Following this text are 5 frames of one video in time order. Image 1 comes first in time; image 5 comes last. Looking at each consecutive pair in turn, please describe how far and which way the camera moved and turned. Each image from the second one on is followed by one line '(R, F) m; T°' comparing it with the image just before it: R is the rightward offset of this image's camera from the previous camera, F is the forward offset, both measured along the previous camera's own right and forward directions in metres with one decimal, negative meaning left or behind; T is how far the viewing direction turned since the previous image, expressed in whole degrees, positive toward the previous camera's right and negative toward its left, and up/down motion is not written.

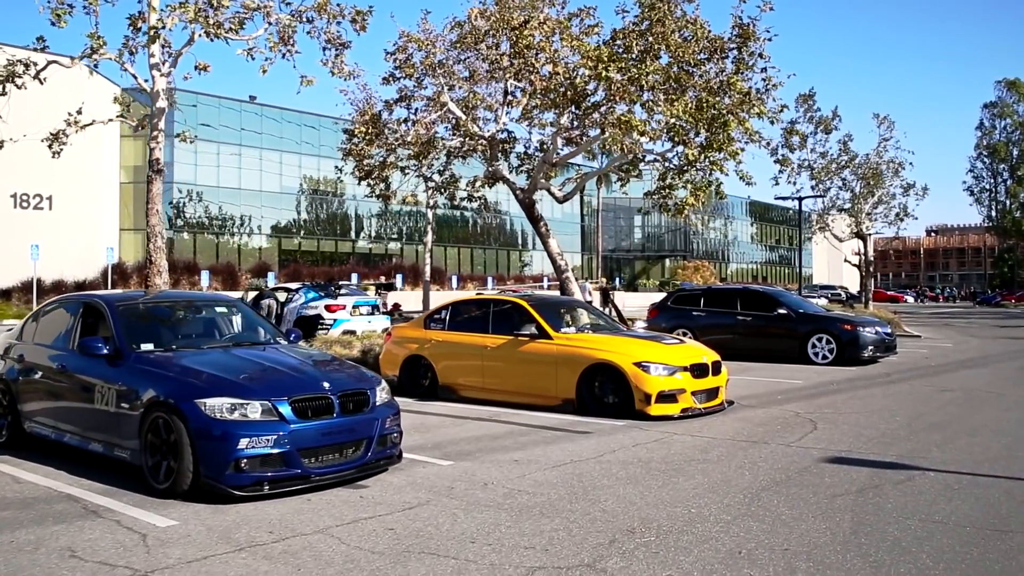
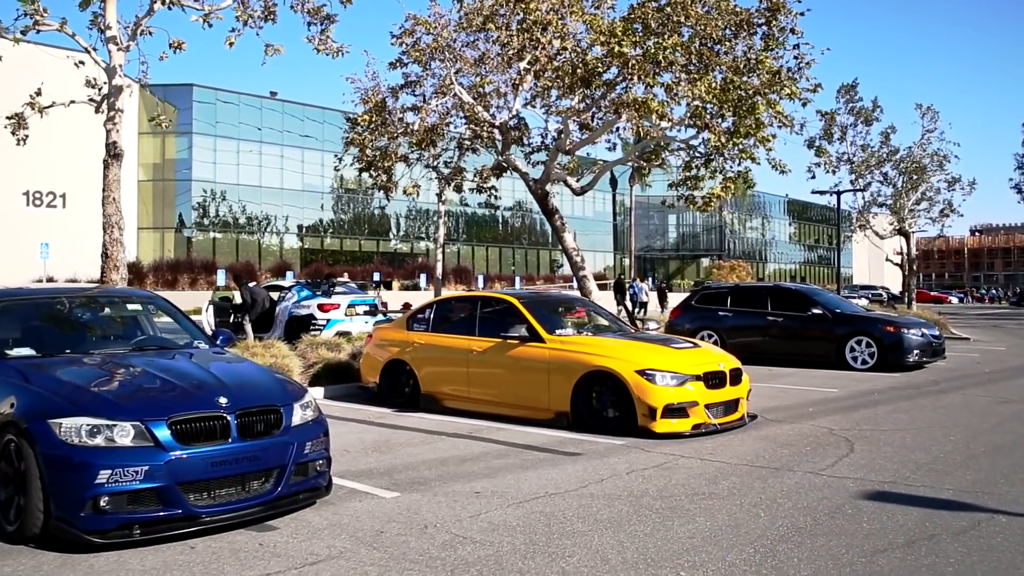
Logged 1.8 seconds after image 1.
(+0.5, +1.5) m; -2°
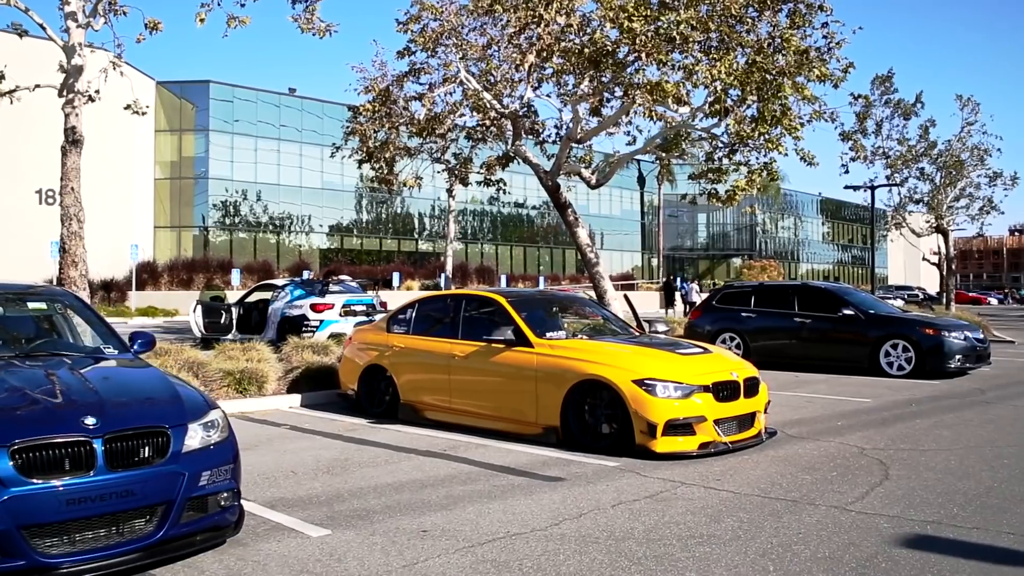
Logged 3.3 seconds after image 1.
(+0.4, +1.2) m; -2°
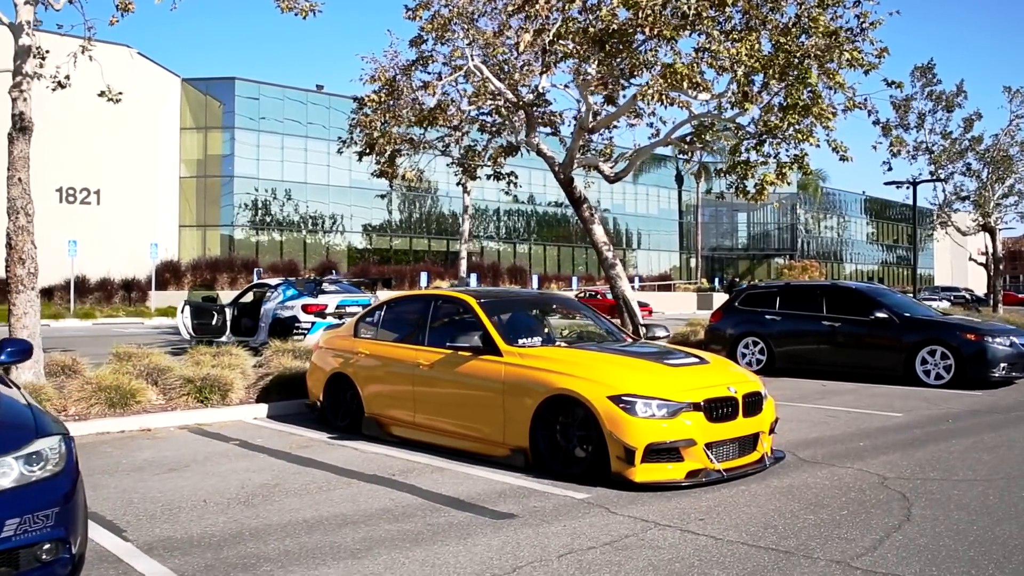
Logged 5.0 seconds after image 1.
(+0.6, +1.1) m; -3°
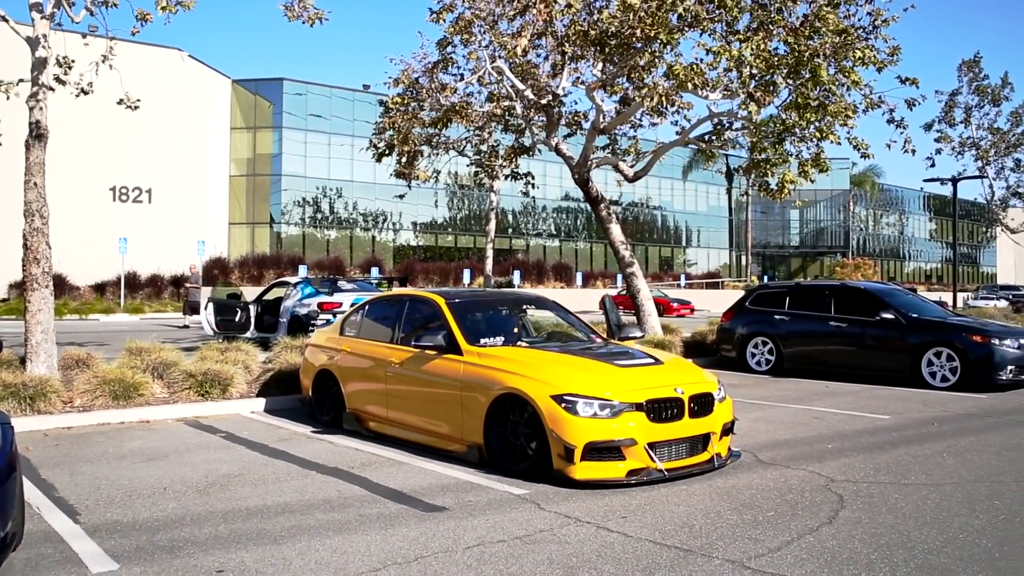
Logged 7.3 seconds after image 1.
(+0.8, -0.2) m; -4°
